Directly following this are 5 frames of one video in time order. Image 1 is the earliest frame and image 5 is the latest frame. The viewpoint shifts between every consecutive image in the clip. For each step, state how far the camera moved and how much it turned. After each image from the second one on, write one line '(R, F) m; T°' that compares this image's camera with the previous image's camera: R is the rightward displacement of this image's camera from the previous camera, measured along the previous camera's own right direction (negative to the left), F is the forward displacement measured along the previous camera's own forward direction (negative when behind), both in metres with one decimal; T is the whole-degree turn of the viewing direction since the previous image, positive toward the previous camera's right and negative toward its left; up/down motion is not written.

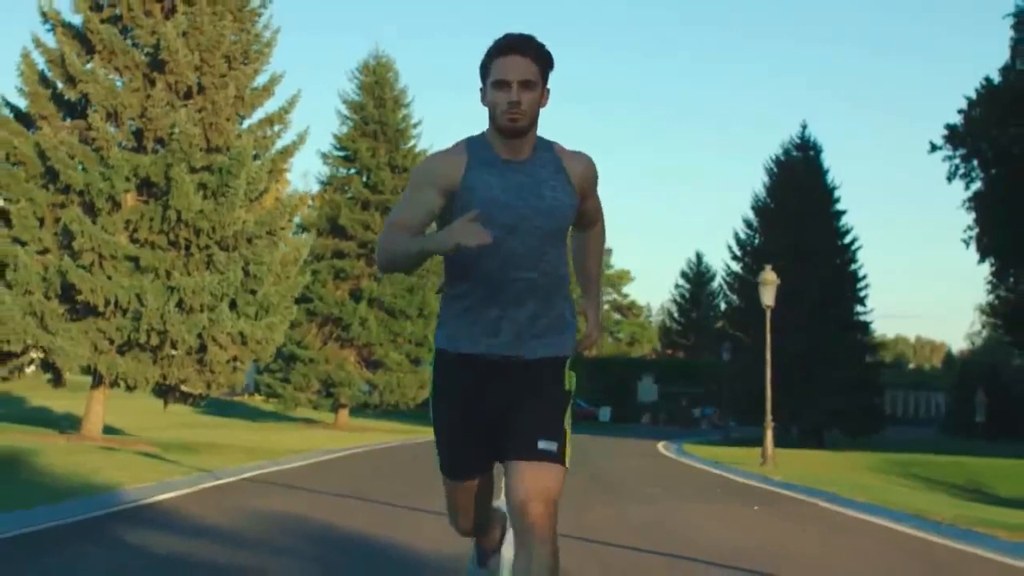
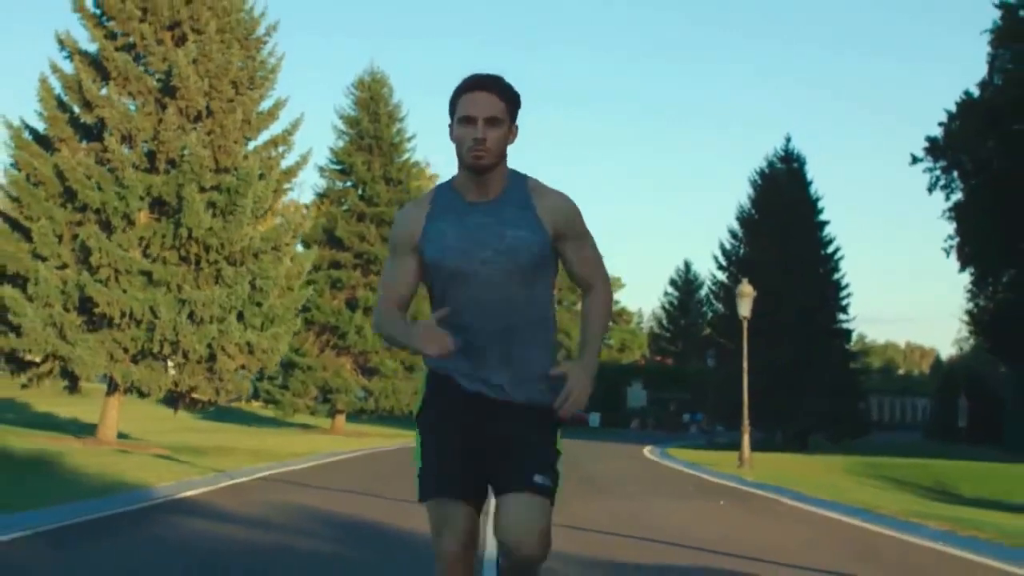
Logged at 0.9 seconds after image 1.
(0.0, -1.3) m; 0°
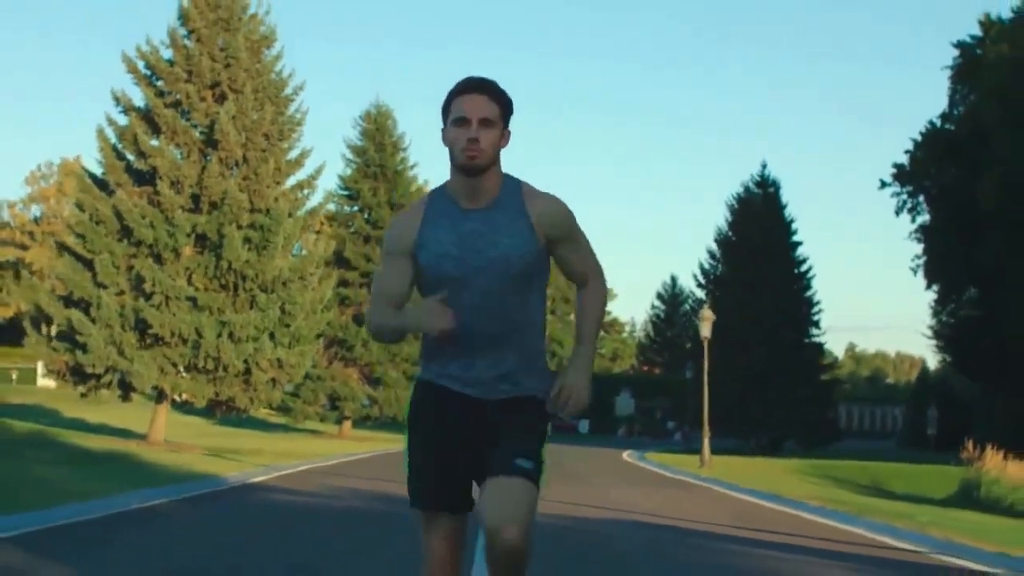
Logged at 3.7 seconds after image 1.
(0.0, -3.7) m; 0°
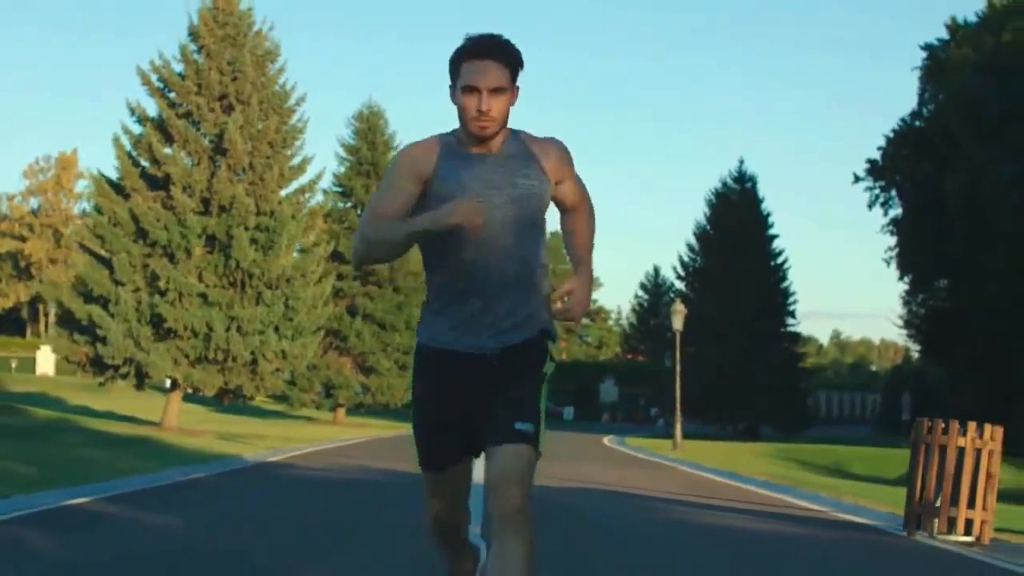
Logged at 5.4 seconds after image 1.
(0.0, -2.1) m; +1°
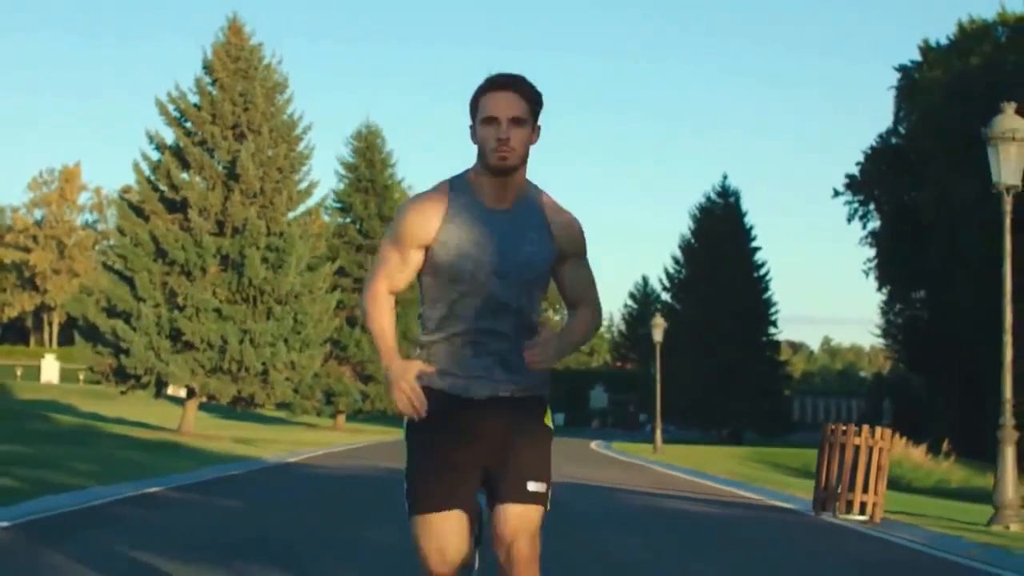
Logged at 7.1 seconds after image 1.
(0.0, -2.2) m; 0°
